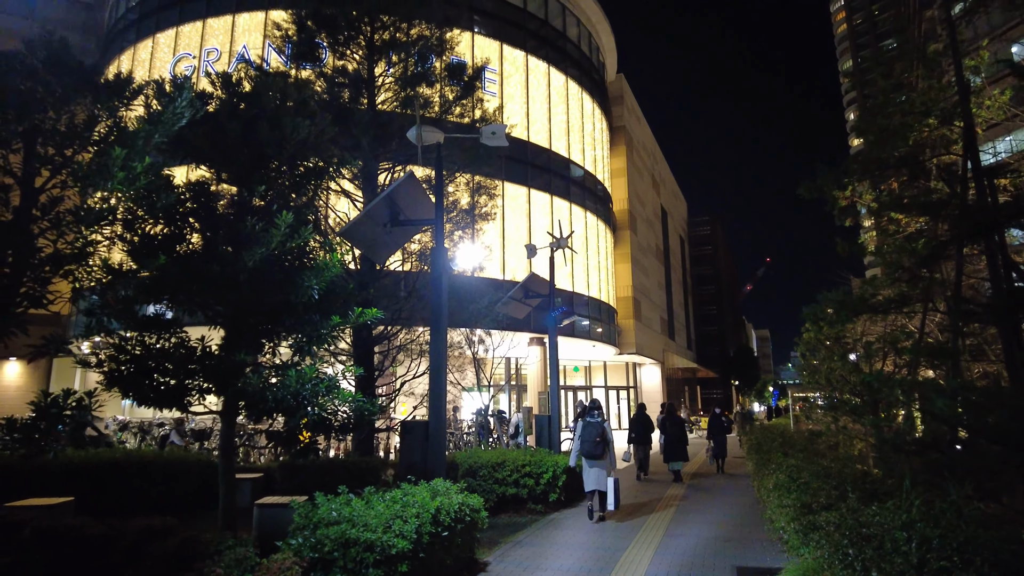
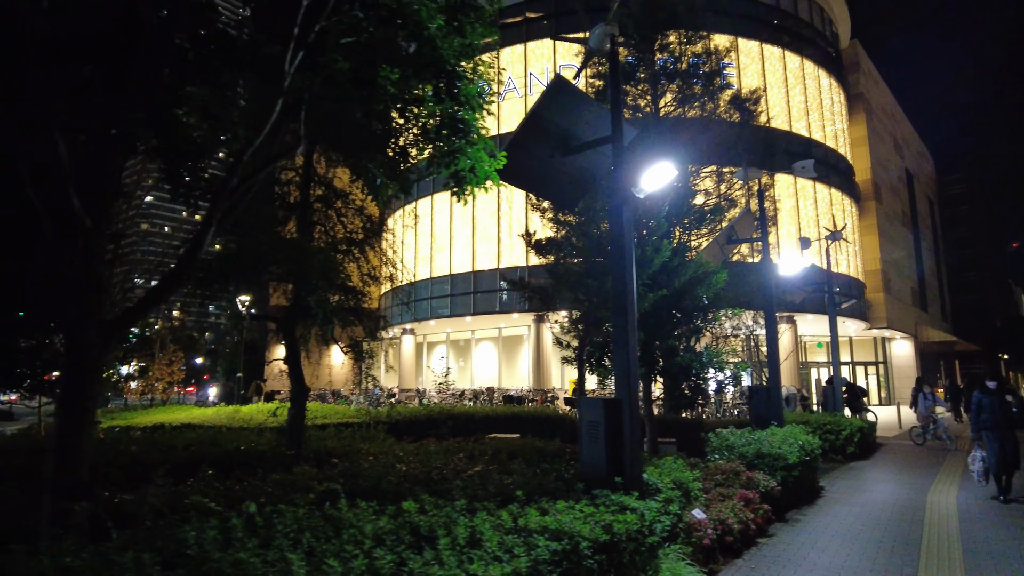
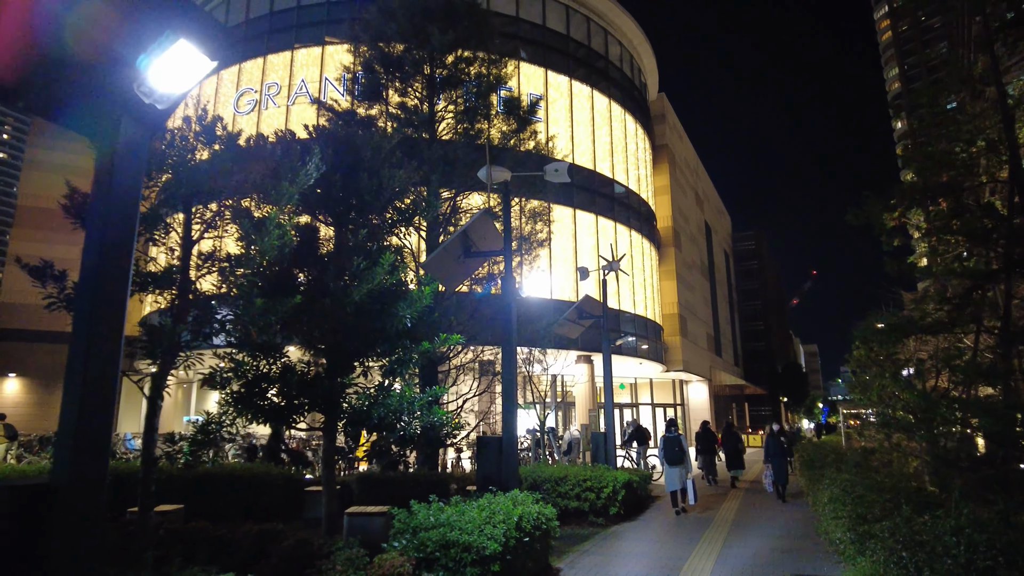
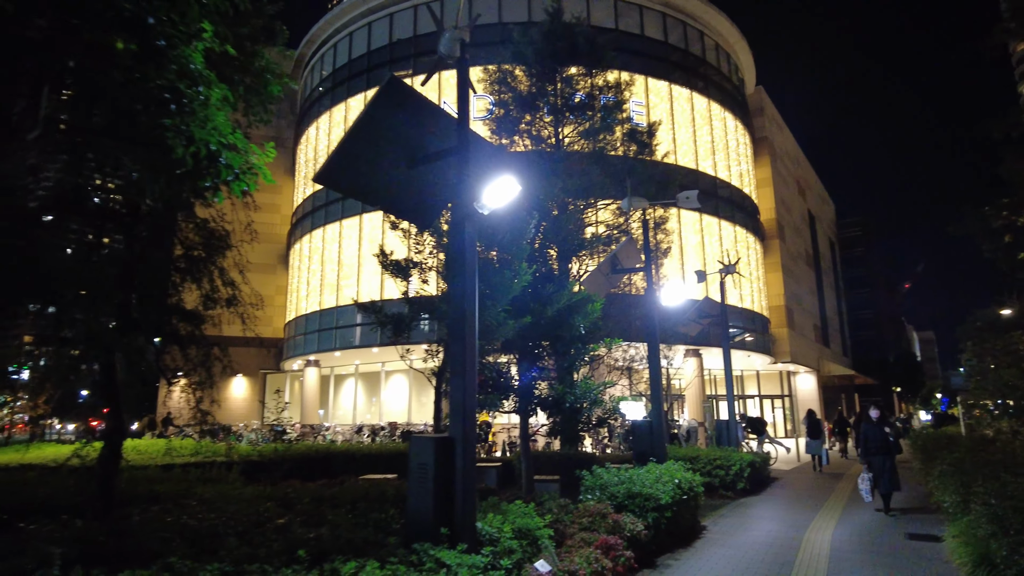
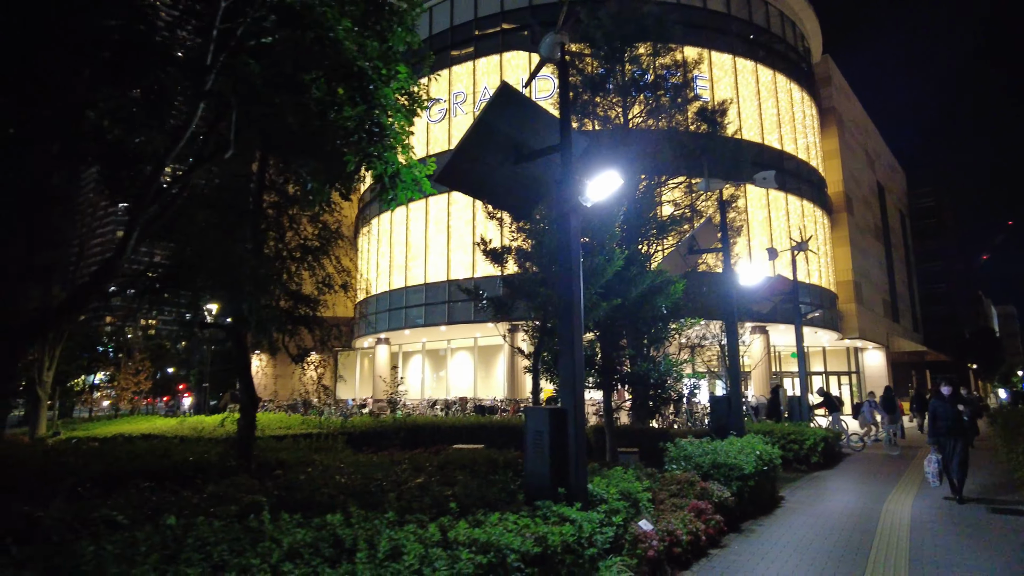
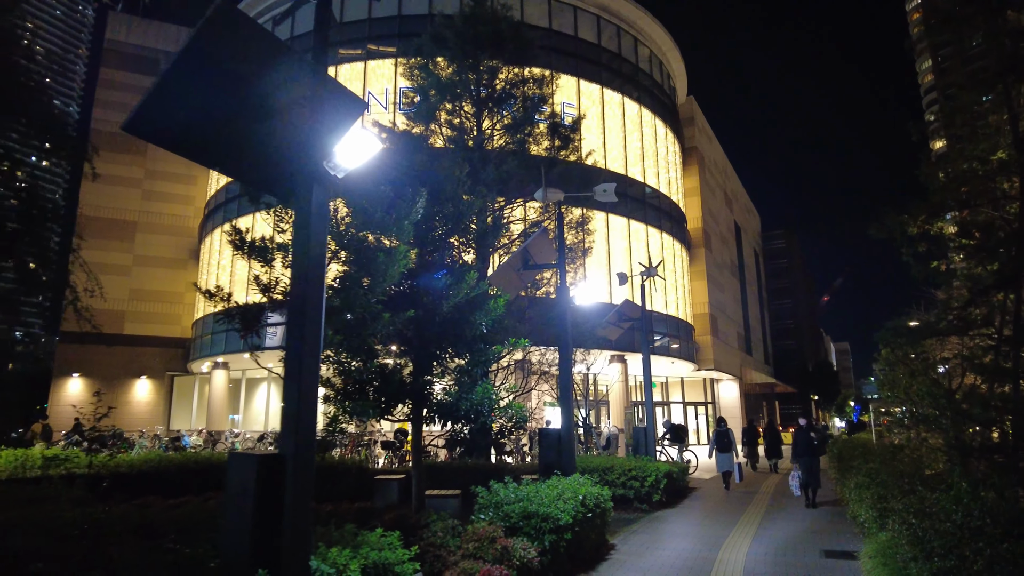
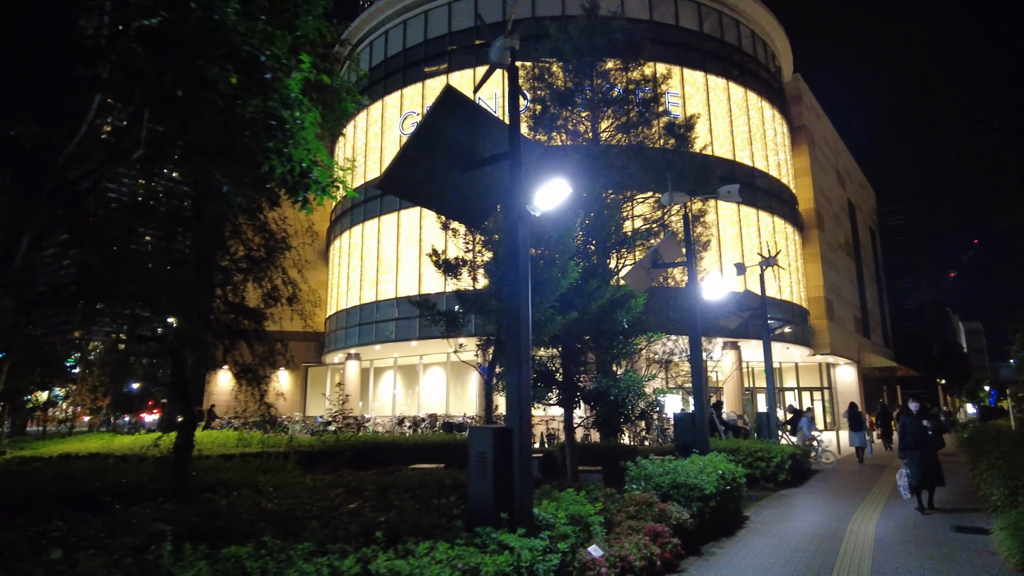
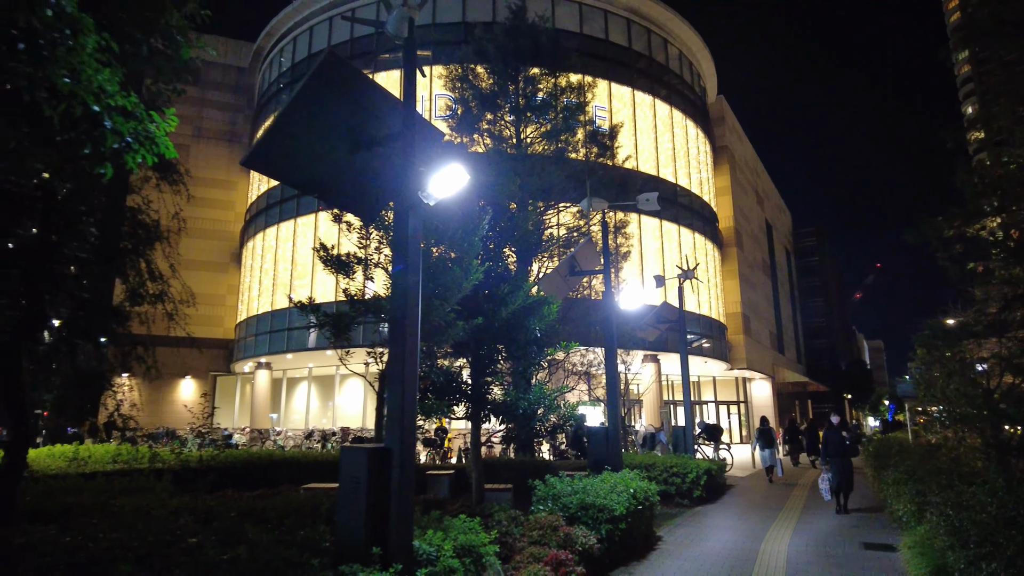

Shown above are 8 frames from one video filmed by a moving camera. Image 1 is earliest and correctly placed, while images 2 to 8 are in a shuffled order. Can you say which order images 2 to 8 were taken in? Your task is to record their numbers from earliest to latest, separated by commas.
3, 6, 8, 4, 7, 5, 2
